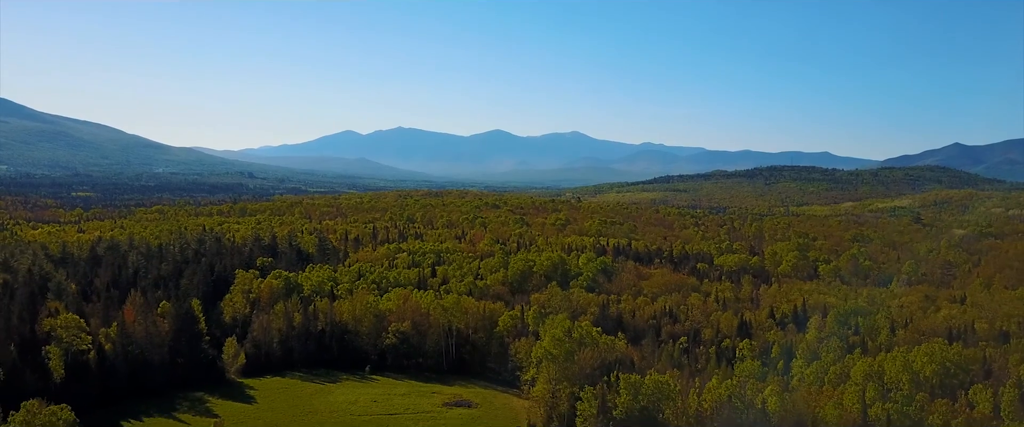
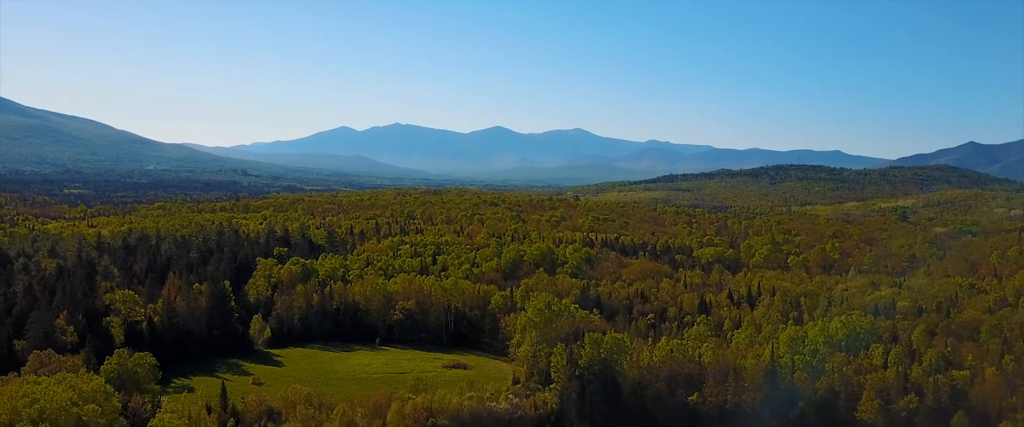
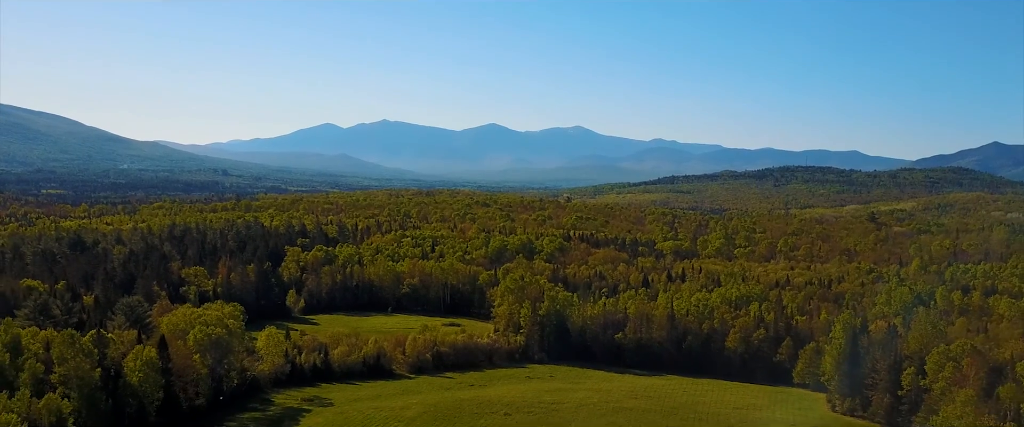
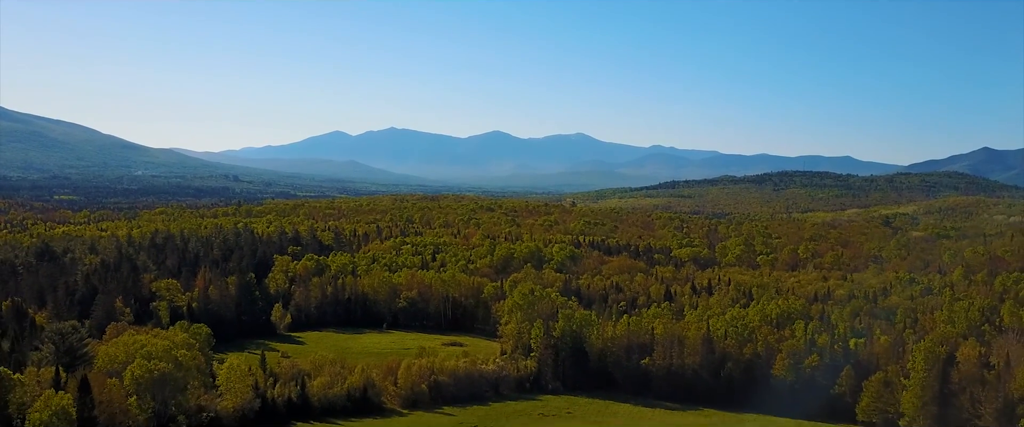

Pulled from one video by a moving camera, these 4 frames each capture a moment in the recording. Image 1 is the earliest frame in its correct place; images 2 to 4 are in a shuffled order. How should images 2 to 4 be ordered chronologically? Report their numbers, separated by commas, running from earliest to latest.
2, 4, 3
